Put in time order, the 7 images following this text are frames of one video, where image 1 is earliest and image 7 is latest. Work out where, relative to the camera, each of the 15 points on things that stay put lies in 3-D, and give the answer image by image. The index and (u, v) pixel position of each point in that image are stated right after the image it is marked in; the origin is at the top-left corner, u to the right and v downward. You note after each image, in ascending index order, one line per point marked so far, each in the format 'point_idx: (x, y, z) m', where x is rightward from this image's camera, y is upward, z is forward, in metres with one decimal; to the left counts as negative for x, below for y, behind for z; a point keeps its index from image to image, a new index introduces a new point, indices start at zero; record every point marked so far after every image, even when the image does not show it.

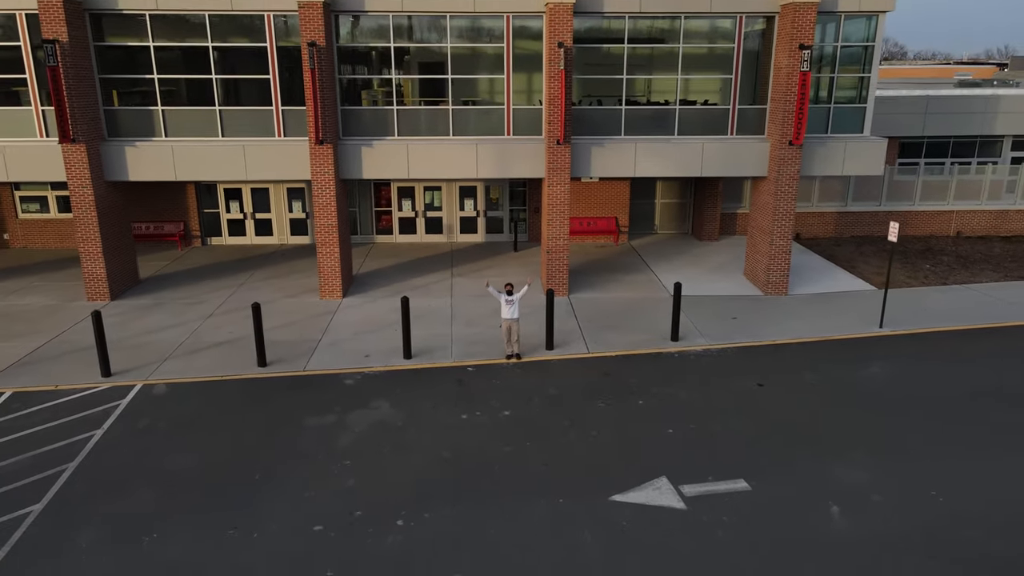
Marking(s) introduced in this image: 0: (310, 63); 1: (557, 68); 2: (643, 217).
0: (-3.8, +4.2, +13.3) m
1: (+0.9, +4.3, +13.8) m
2: (+3.6, +2.0, +19.4) m
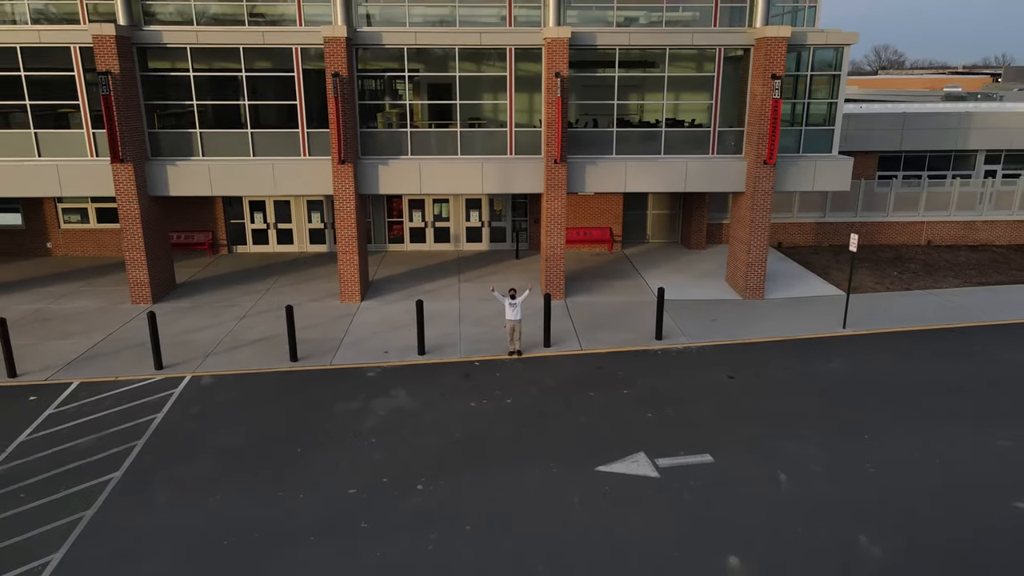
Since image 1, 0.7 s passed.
0: (-3.7, +4.1, +14.9) m
1: (+0.9, +4.2, +15.3) m
2: (+3.7, +1.8, +20.9) m
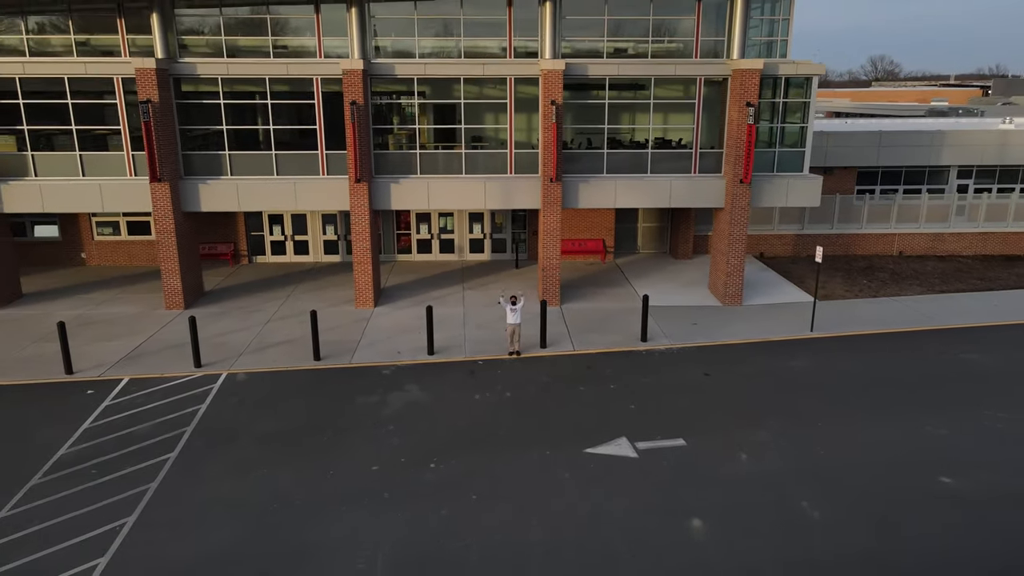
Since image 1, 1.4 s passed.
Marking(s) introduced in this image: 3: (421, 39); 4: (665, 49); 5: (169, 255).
0: (-3.7, +4.0, +16.5) m
1: (+0.9, +4.0, +16.9) m
2: (+3.7, +1.6, +22.5) m
3: (-2.2, +6.1, +17.3) m
4: (+3.8, +6.0, +17.6) m
5: (-8.2, +0.8, +16.9) m
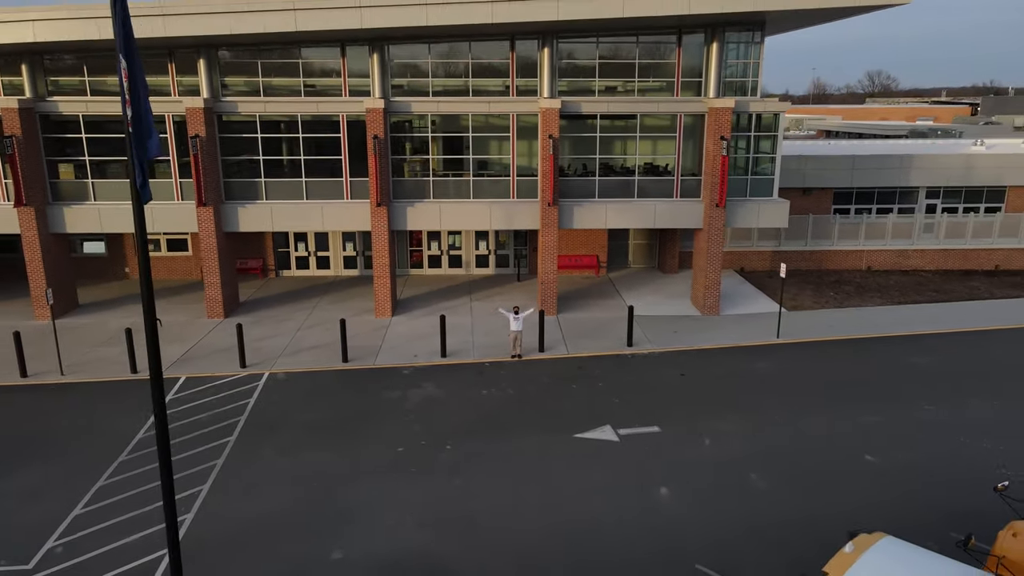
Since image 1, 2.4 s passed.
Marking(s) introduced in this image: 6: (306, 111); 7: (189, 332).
0: (-3.7, +3.7, +18.7) m
1: (+1.0, +3.7, +19.1) m
2: (+3.8, +1.2, +24.6) m
3: (-2.2, +5.8, +19.6) m
4: (+3.9, +5.7, +19.8) m
5: (-8.2, +0.5, +19.1) m
6: (-5.6, +4.8, +19.2) m
7: (-8.3, -1.1, +18.1) m
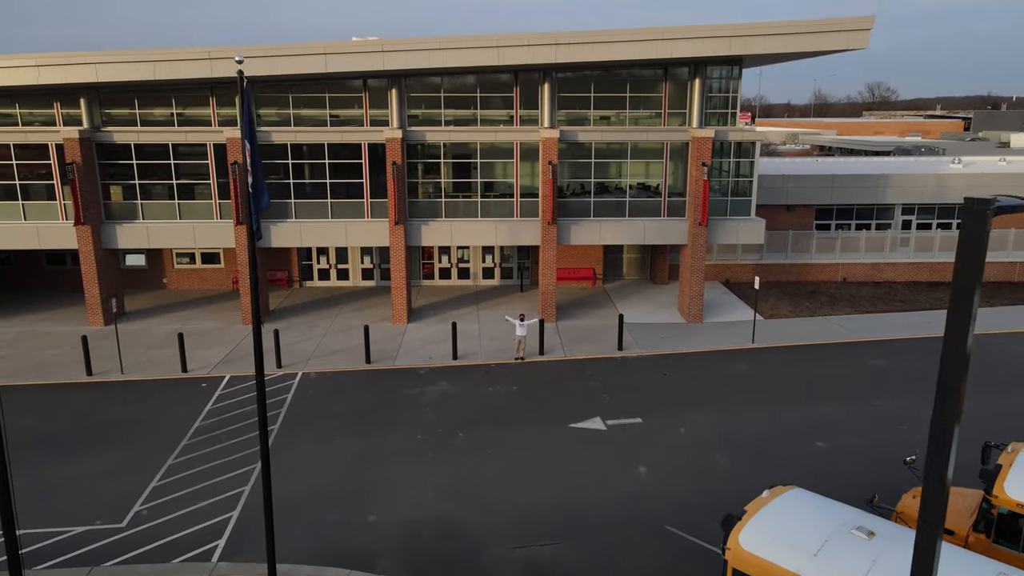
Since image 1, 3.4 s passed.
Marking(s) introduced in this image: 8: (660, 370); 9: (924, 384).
0: (-3.5, +3.4, +20.9) m
1: (+1.1, +3.4, +21.3) m
2: (+3.9, +0.8, +26.8) m
3: (-2.1, +5.5, +21.8) m
4: (+4.0, +5.4, +22.0) m
5: (-8.1, +0.2, +21.3) m
6: (-5.5, +4.5, +21.4) m
7: (-8.2, -1.4, +20.3) m
8: (+3.8, -2.1, +18.1) m
9: (+10.0, -2.3, +17.0) m
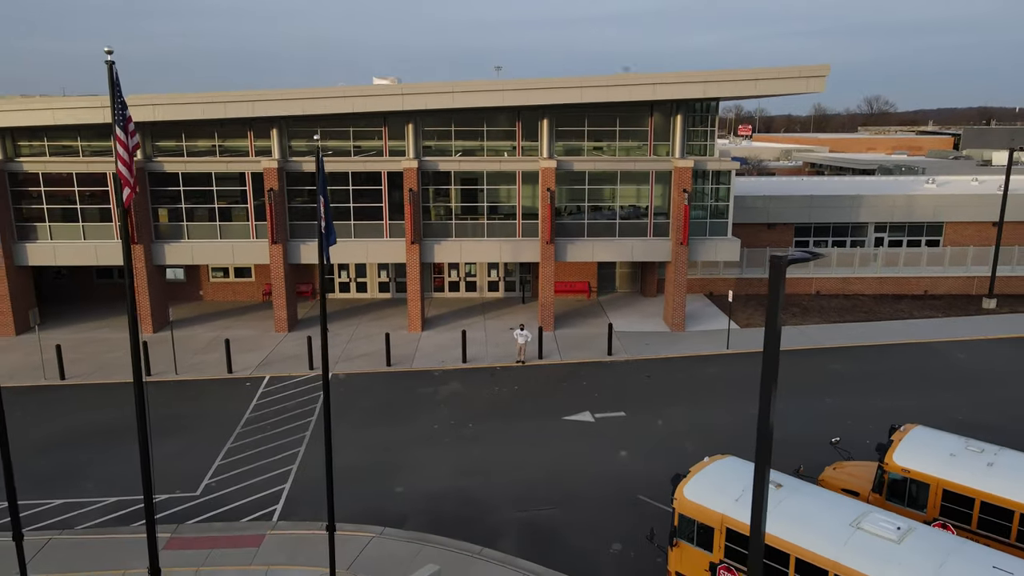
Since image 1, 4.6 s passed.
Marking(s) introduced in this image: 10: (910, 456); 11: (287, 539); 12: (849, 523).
0: (-3.5, +3.0, +23.6) m
1: (+1.2, +3.0, +24.0) m
2: (+4.0, +0.3, +29.4) m
3: (-2.0, +5.1, +24.6) m
4: (+4.1, +5.0, +24.7) m
5: (-8.0, -0.2, +24.0) m
6: (-5.4, +4.1, +24.2) m
7: (-8.1, -1.8, +23.0) m
8: (+3.9, -2.5, +20.7) m
9: (+10.0, -2.7, +19.6) m
10: (+6.4, -2.7, +11.4) m
11: (-4.0, -4.5, +12.5) m
12: (+4.5, -3.1, +9.3) m
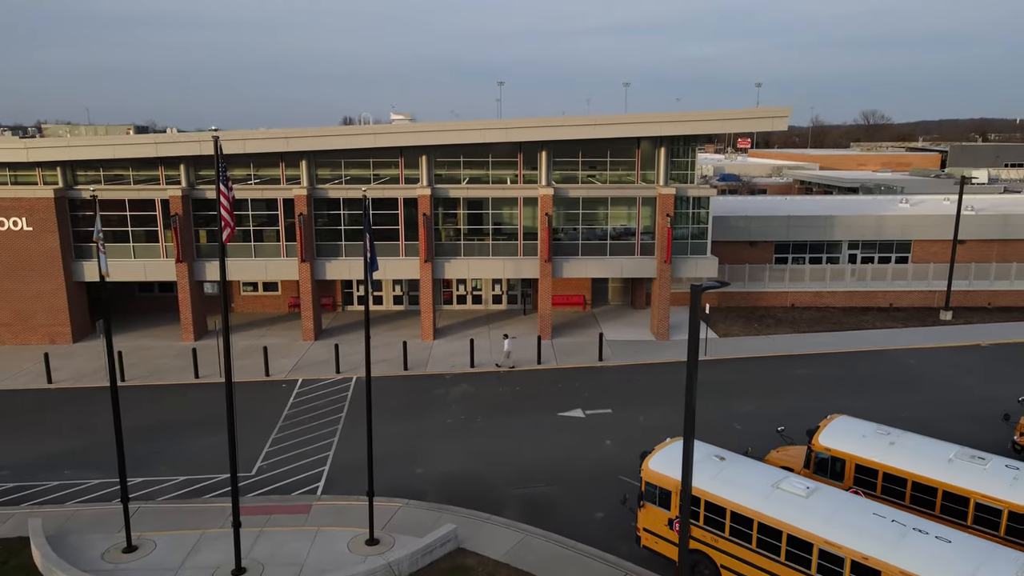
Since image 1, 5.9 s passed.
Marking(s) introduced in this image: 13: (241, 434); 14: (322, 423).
0: (-3.4, +2.5, +26.6) m
1: (+1.3, +2.4, +27.0) m
2: (+4.1, -0.3, +32.3) m
3: (-1.9, +4.6, +27.5) m
4: (+4.2, +4.4, +27.7) m
5: (-7.9, -0.7, +26.9) m
6: (-5.3, +3.6, +27.2) m
7: (-8.1, -2.3, +25.9) m
8: (+4.0, -3.0, +23.5) m
9: (+10.1, -3.1, +22.4) m
10: (+6.5, -3.0, +14.2) m
11: (-4.0, -4.8, +15.4) m
12: (+4.5, -3.4, +12.1) m
13: (-7.4, -4.0, +19.2) m
14: (-5.4, -3.9, +19.9) m
